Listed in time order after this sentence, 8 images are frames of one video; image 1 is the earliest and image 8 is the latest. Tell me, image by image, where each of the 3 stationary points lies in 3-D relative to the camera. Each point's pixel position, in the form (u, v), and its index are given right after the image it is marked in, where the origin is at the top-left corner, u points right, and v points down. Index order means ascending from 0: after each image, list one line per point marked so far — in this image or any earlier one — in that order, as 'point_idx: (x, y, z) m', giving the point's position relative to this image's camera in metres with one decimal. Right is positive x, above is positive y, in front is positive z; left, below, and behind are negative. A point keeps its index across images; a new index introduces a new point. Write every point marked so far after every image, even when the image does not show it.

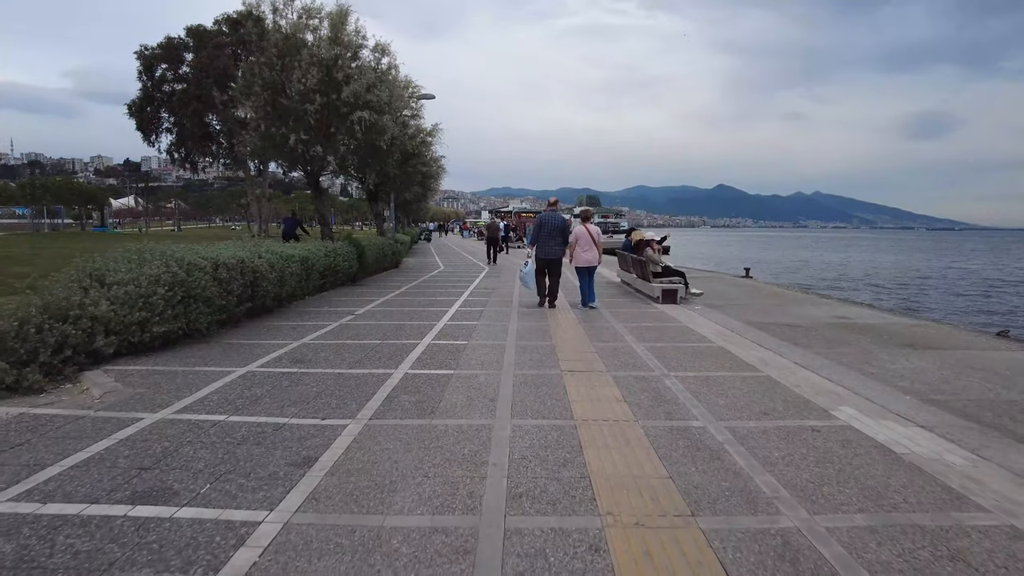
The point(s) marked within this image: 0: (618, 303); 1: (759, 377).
0: (+2.2, -0.3, +13.7) m
1: (+2.6, -0.9, +6.9) m
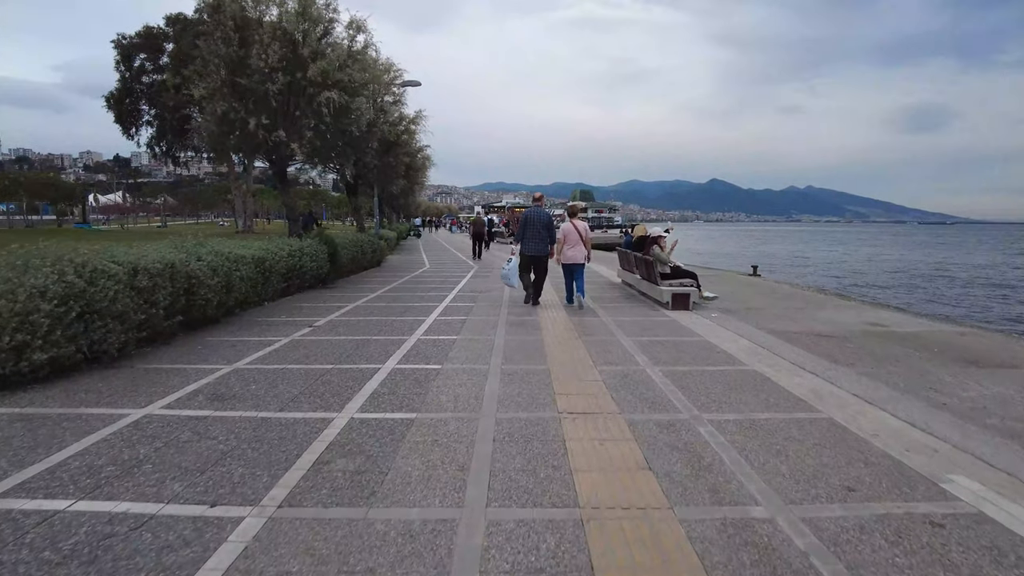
0: (+2.0, -0.3, +12.0) m
1: (+2.4, -1.0, +5.2) m
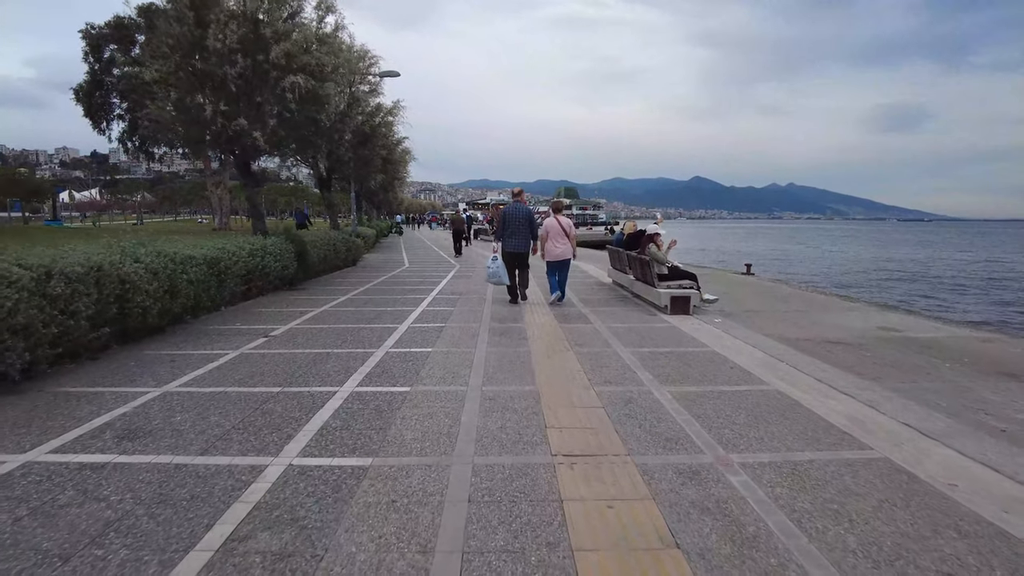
0: (+1.7, -0.4, +11.0) m
1: (+2.3, -1.1, +4.2) m
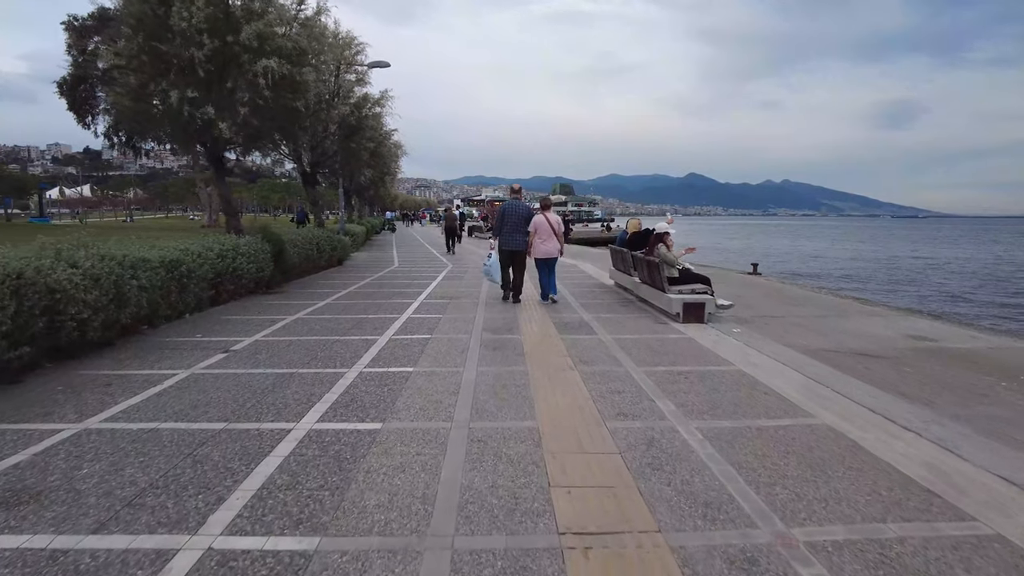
0: (+1.6, -0.5, +9.9) m
1: (+2.3, -1.2, +3.2) m
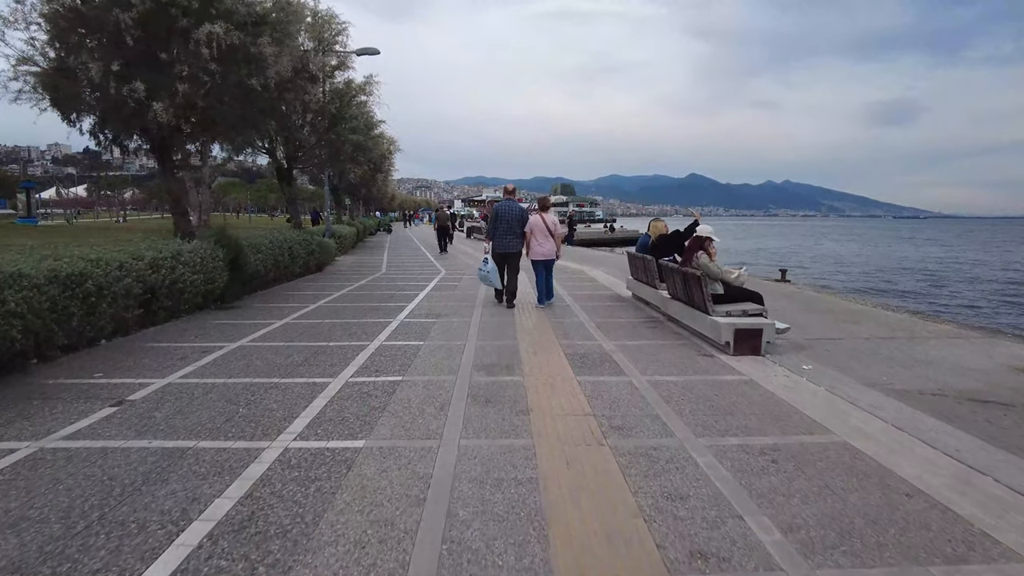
0: (+1.6, -0.7, +7.8) m
1: (+2.3, -1.4, +1.1) m
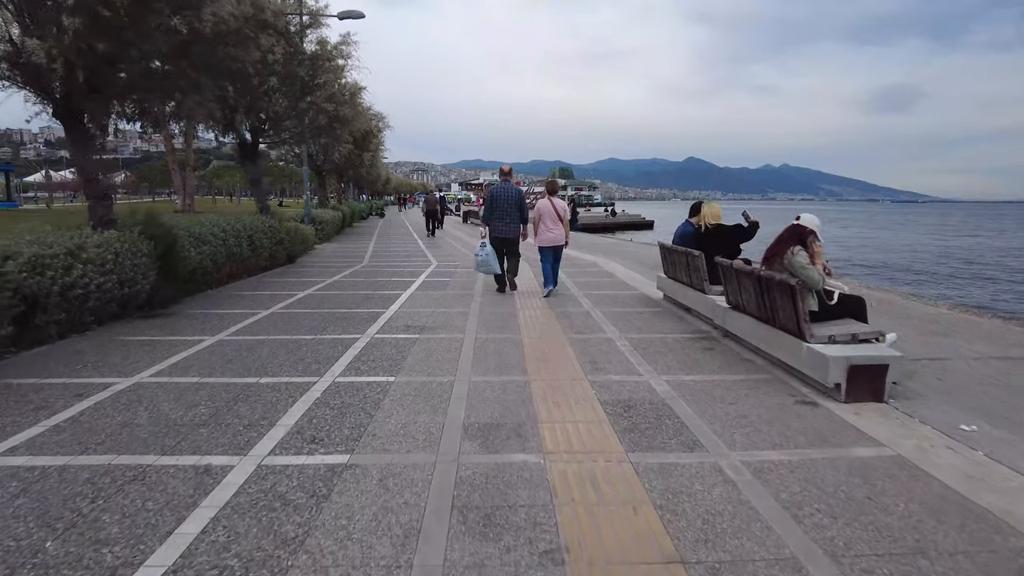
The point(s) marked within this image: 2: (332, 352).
0: (+1.7, -0.8, +5.5) m
1: (+2.4, -1.7, -1.2) m
2: (-1.8, -0.6, +6.5) m
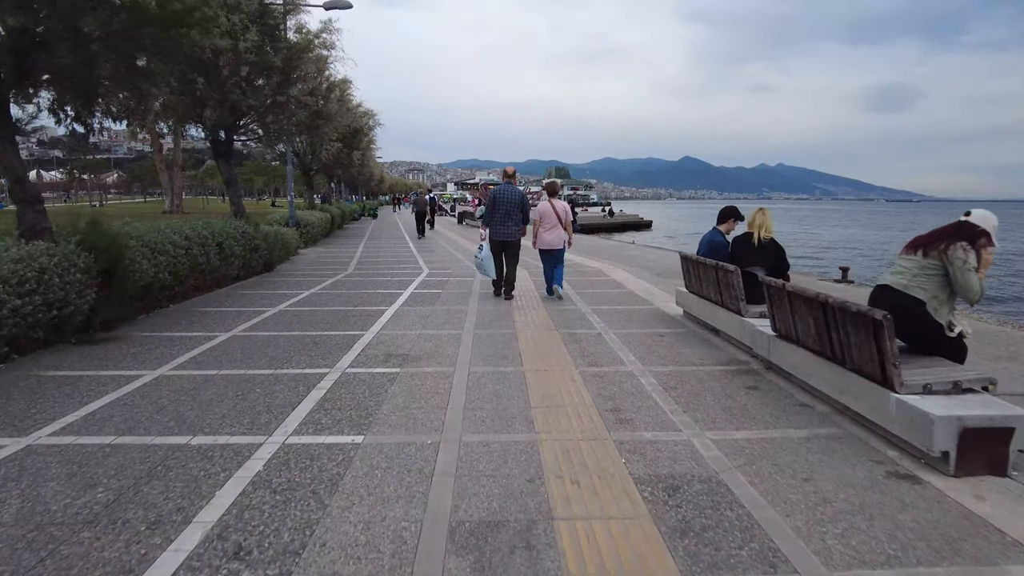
0: (+1.7, -1.0, +4.3) m
1: (+2.4, -1.9, -2.4) m
2: (-1.8, -0.9, +5.3) m
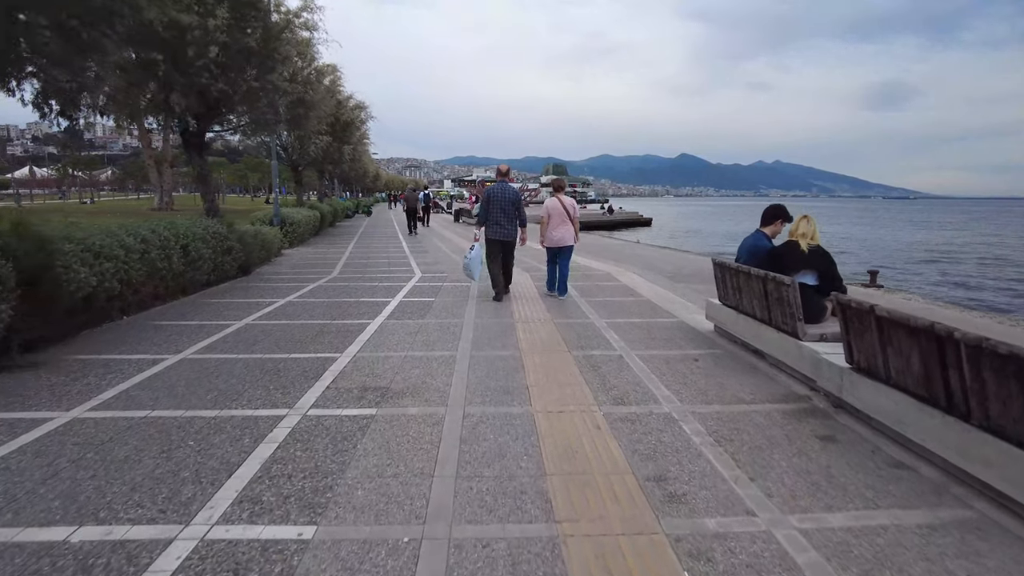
0: (+1.8, -1.2, +3.1) m
1: (+2.5, -2.1, -3.6) m
2: (-1.7, -1.0, +4.1) m
